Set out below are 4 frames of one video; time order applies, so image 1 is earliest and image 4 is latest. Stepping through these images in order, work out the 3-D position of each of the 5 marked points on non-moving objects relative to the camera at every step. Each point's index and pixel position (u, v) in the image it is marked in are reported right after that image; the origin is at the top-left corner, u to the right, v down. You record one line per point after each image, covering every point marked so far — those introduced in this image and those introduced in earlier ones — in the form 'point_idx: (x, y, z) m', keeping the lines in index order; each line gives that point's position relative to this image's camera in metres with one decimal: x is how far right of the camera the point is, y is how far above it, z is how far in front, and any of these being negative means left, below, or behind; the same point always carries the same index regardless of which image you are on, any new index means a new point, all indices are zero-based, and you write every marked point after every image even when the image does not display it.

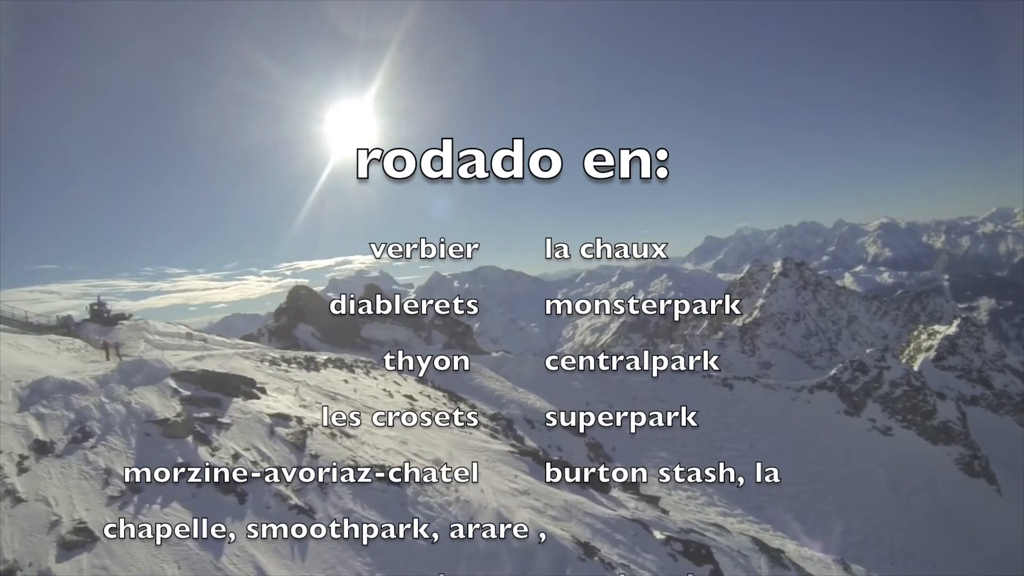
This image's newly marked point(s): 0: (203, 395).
0: (-7.9, -2.8, +16.3) m
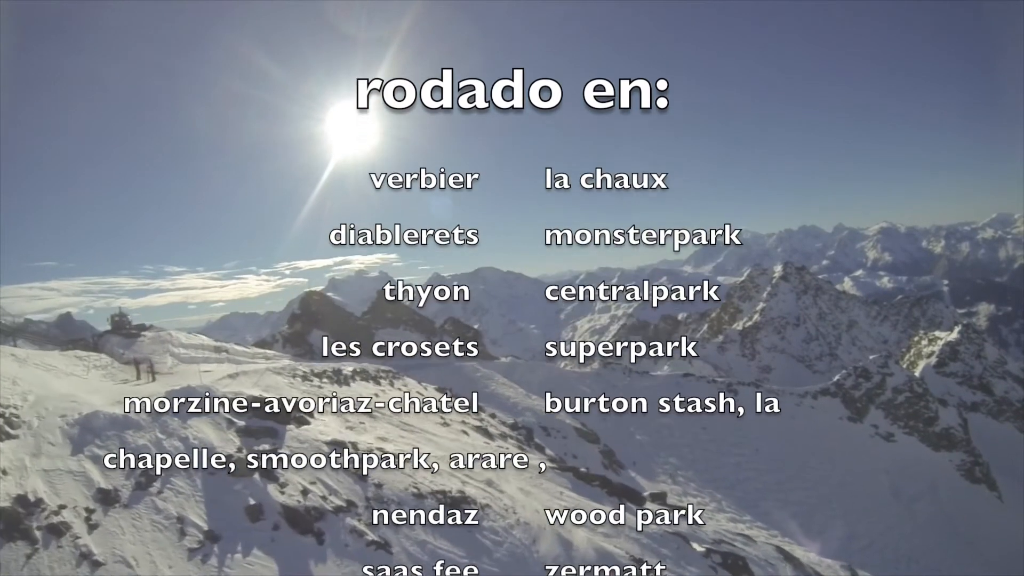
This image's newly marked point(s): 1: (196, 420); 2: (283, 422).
0: (-6.2, -3.4, +15.7) m
1: (-7.3, -3.1, +14.6) m
2: (-5.9, -3.5, +16.4) m
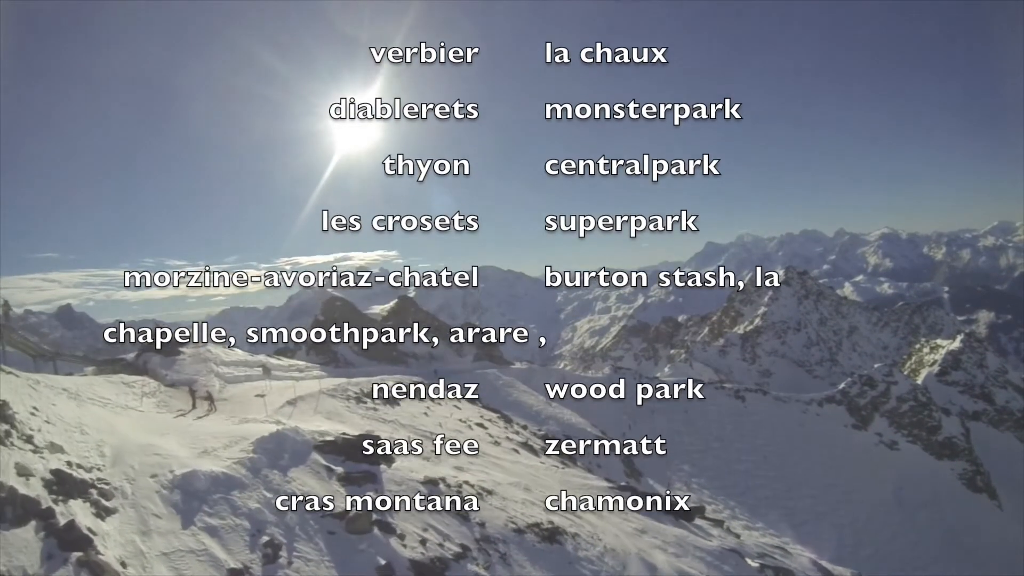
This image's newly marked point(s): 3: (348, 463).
0: (-3.8, -4.2, +15.2) m
1: (-4.8, -3.9, +14.2) m
2: (-3.4, -4.3, +16.0) m
3: (-3.9, -4.2, +15.7) m
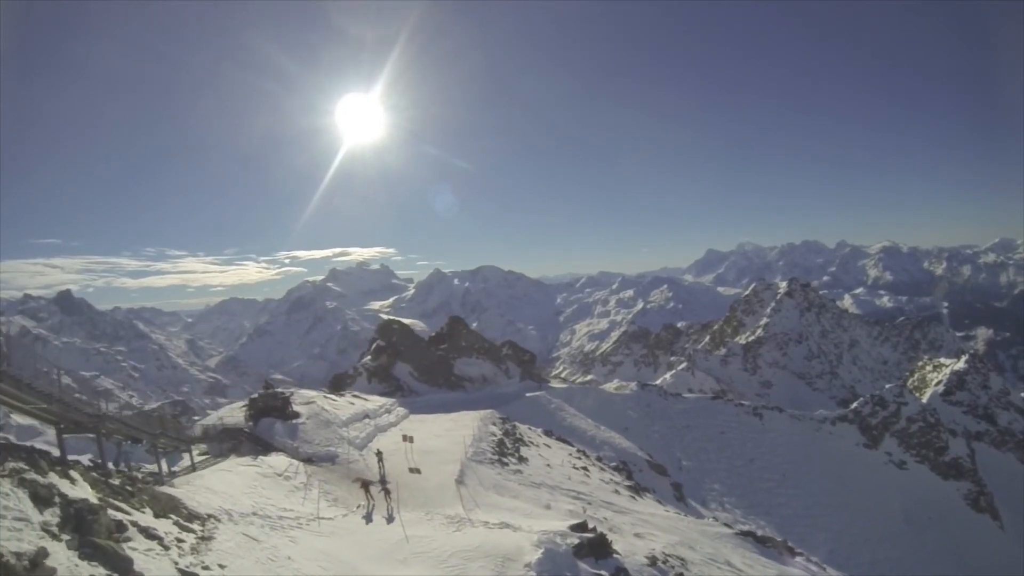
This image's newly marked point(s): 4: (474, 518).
0: (+2.3, -6.7, +14.8) m
1: (+1.3, -6.4, +13.8) m
2: (+2.6, -6.8, +15.6) m
3: (+2.2, -6.7, +15.3) m
4: (-1.2, -6.3, +18.1) m
